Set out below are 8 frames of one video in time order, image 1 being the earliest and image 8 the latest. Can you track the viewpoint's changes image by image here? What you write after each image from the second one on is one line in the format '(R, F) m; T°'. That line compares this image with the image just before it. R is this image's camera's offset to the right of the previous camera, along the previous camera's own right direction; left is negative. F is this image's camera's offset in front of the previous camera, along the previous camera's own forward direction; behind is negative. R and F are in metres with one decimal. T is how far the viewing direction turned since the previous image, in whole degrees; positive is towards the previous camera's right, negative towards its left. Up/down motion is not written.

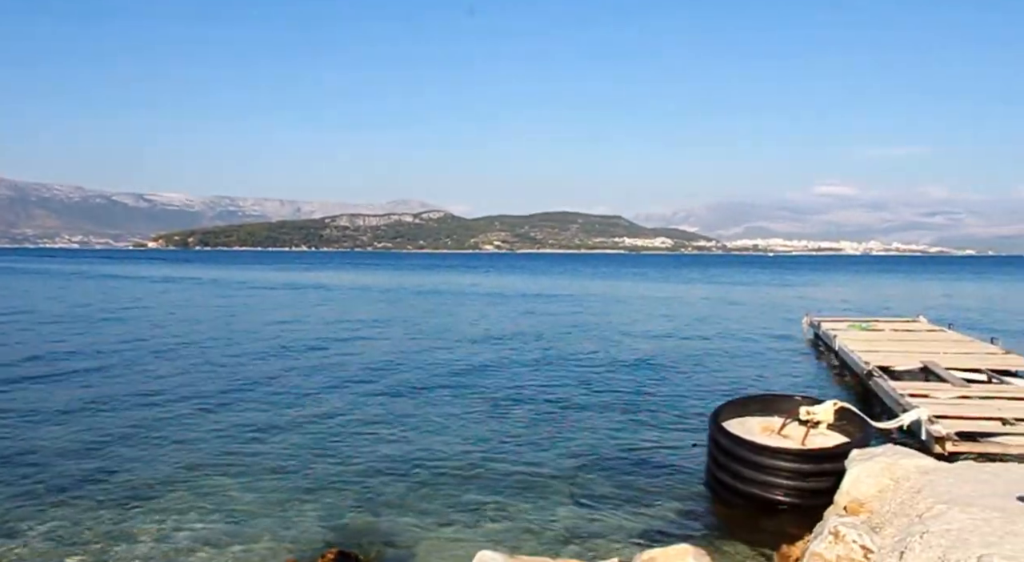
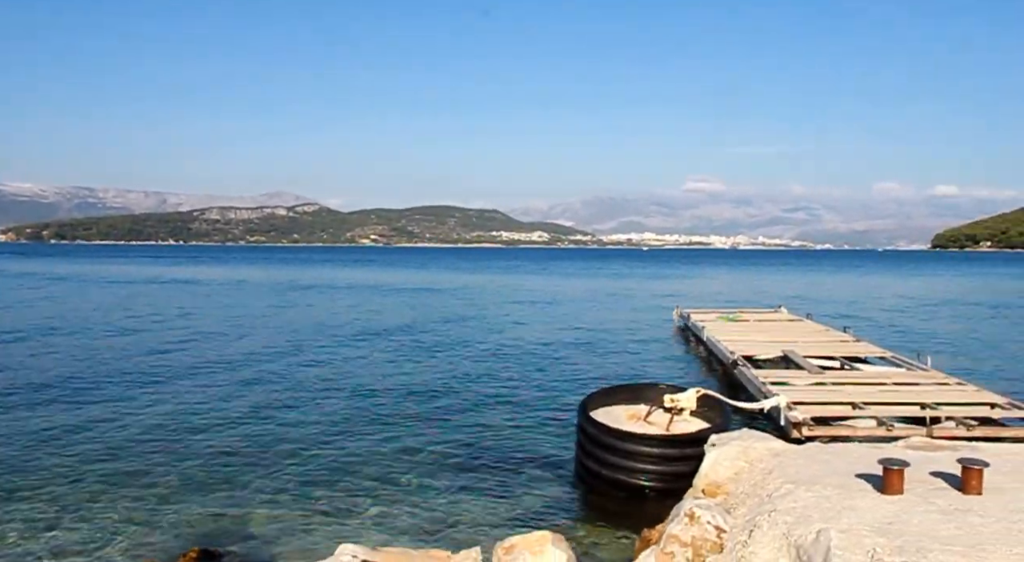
(+0.7, 0.0) m; +6°
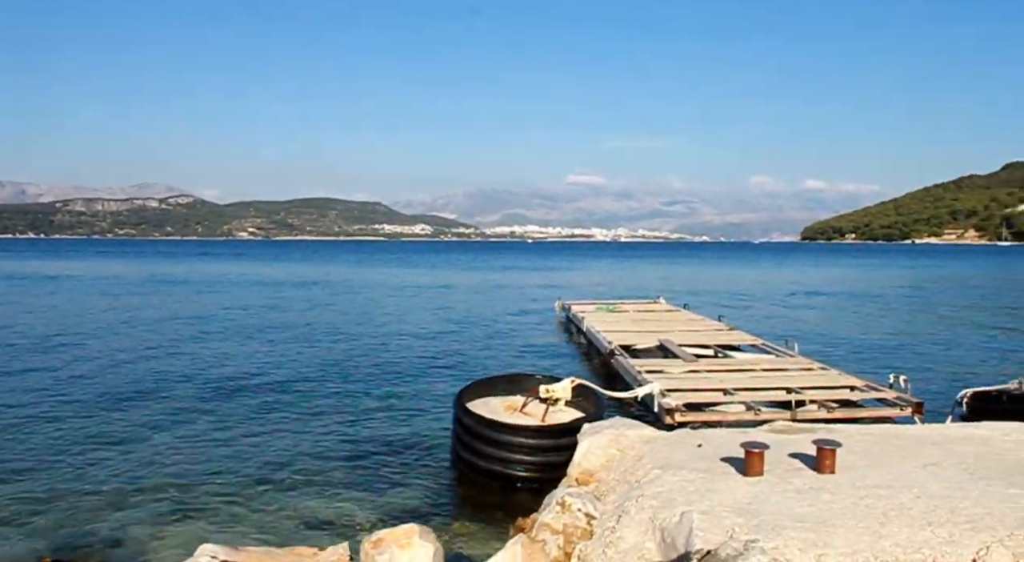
(+0.7, 0.0) m; +6°
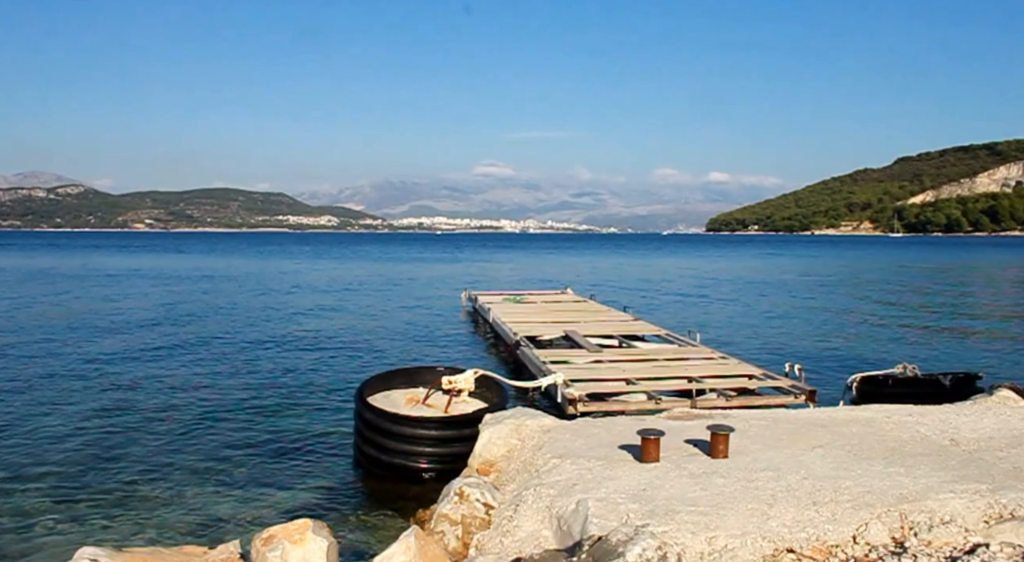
(+0.6, +0.1) m; +4°
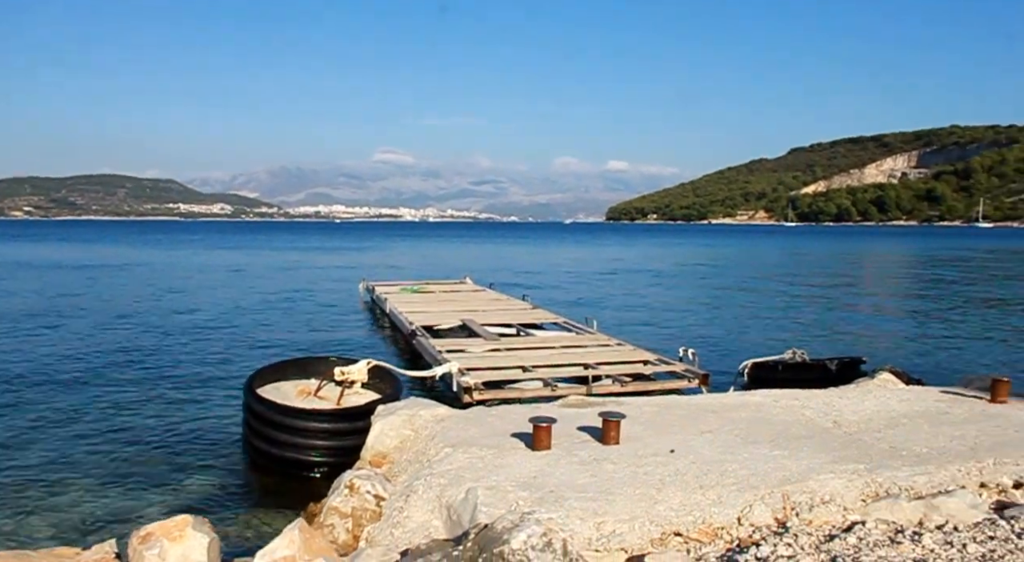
(+0.6, +0.1) m; +5°
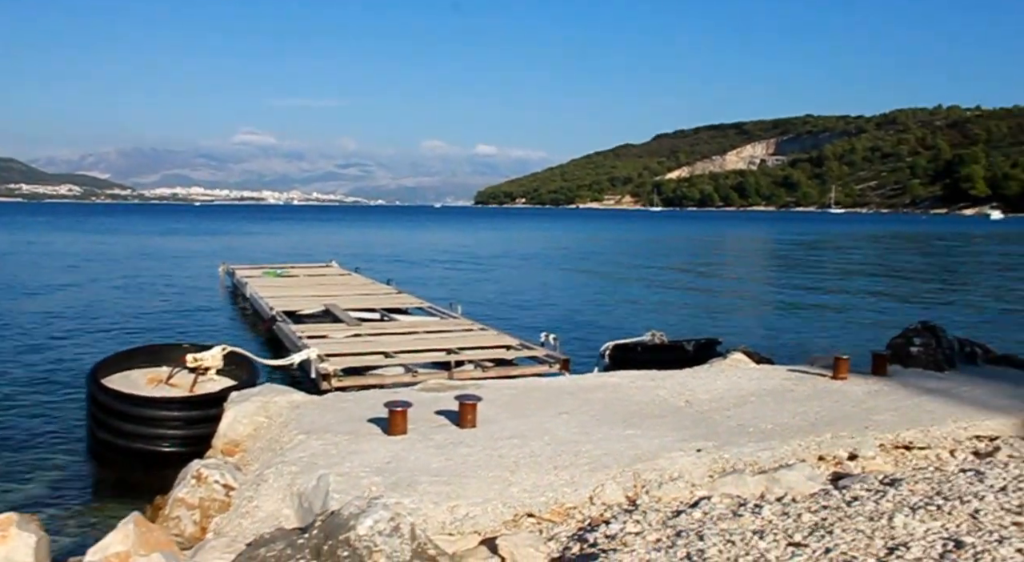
(+0.7, 0.0) m; +7°
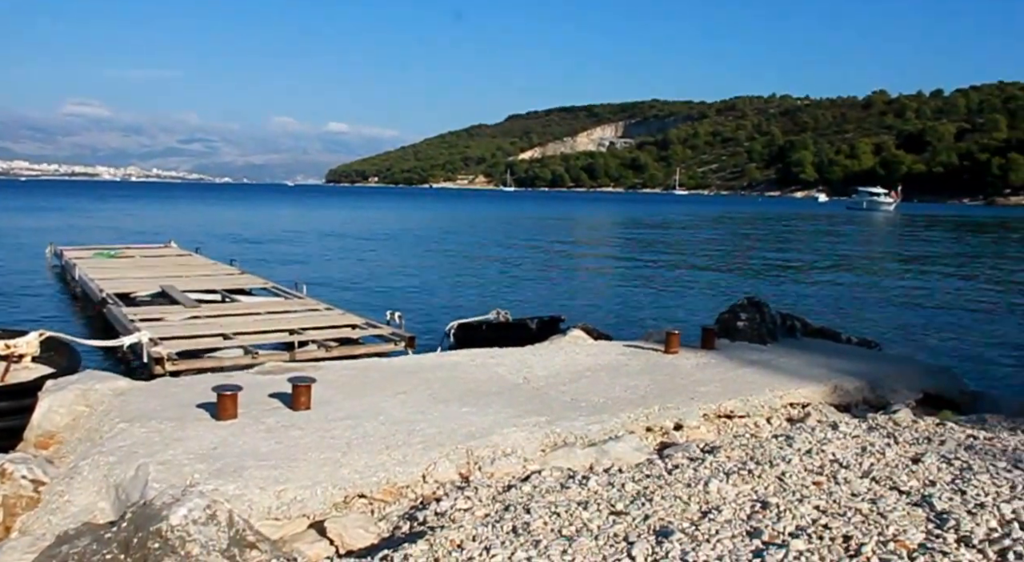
(+0.8, -0.3) m; +8°
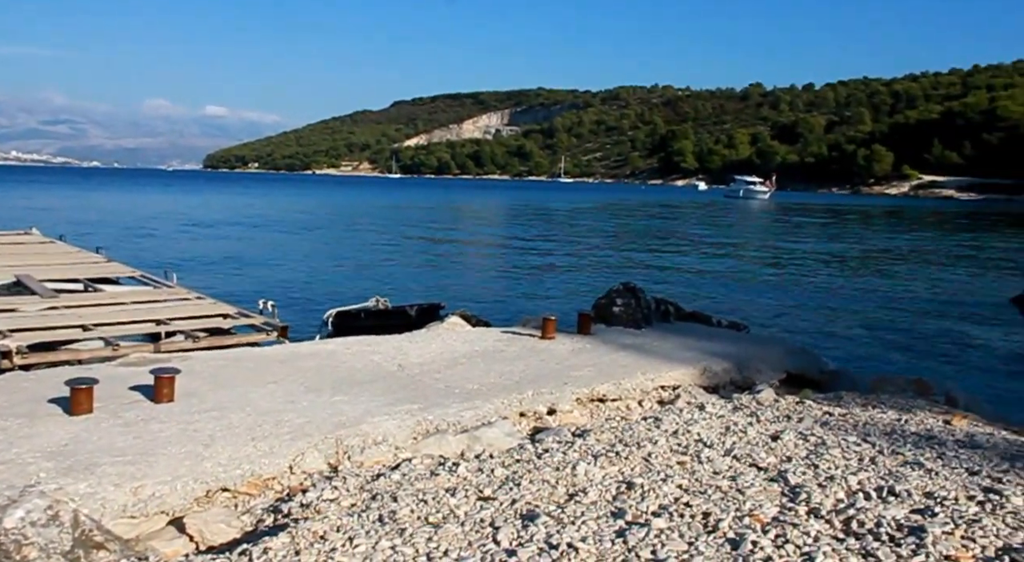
(+0.7, -0.1) m; +6°
